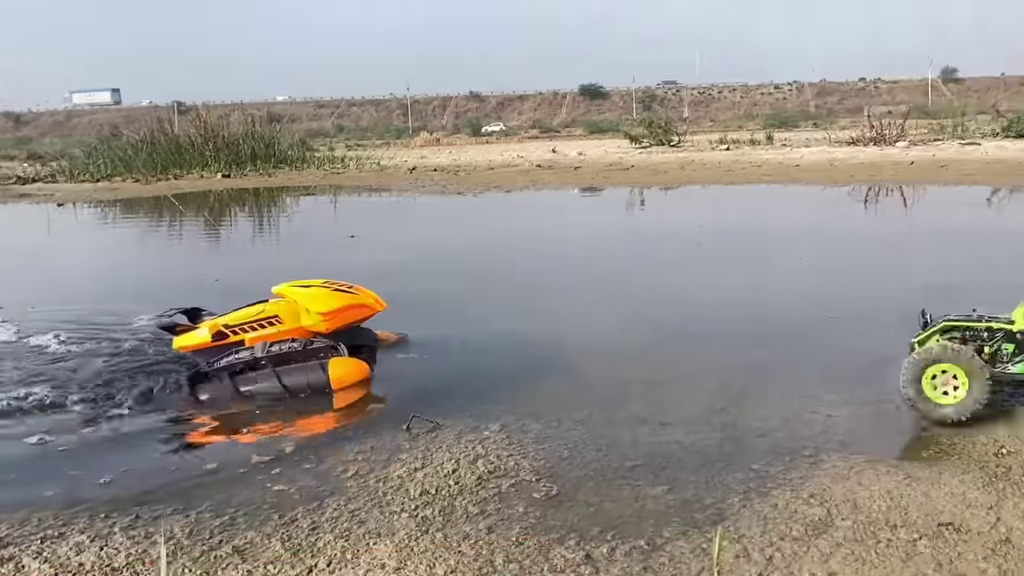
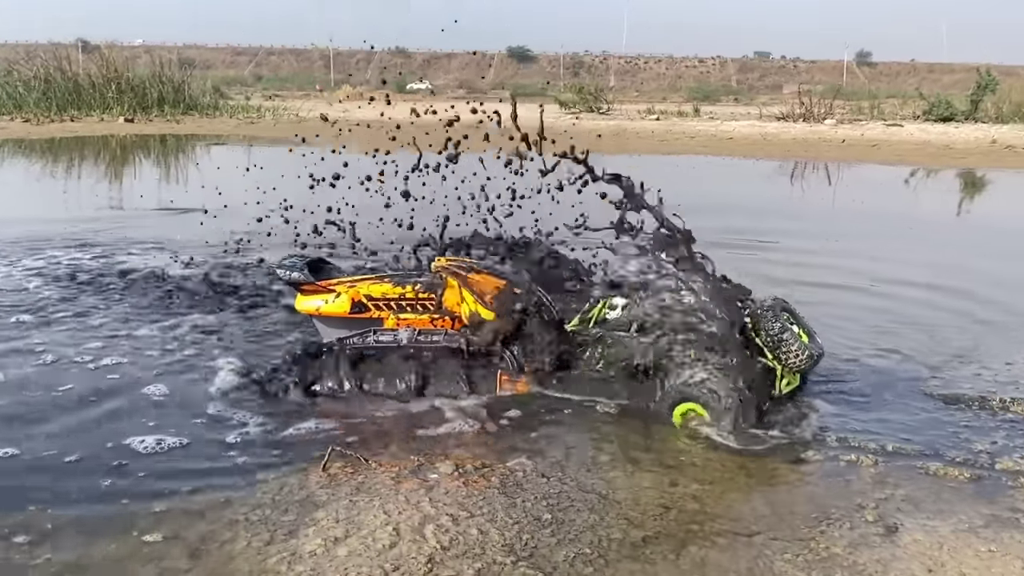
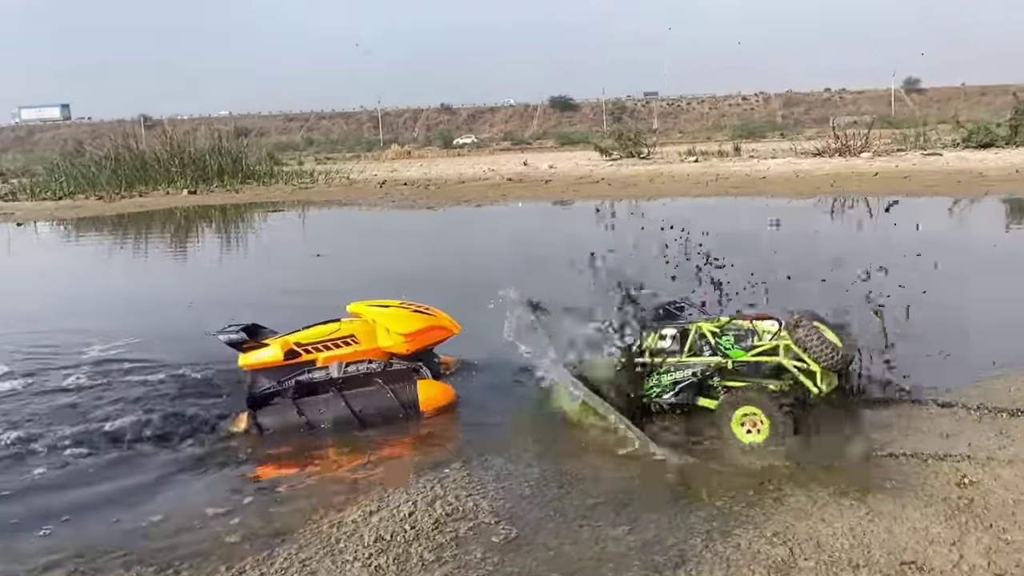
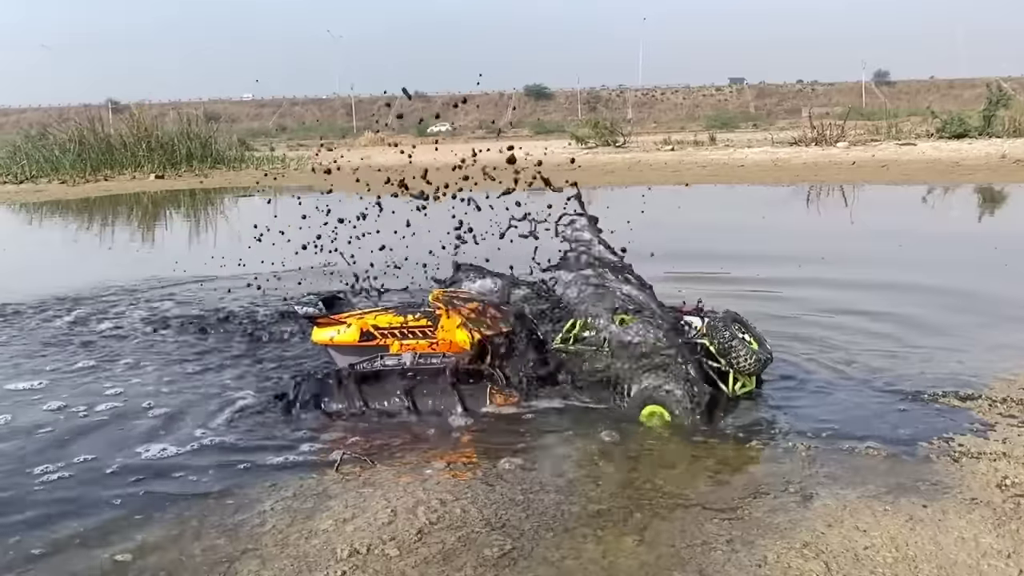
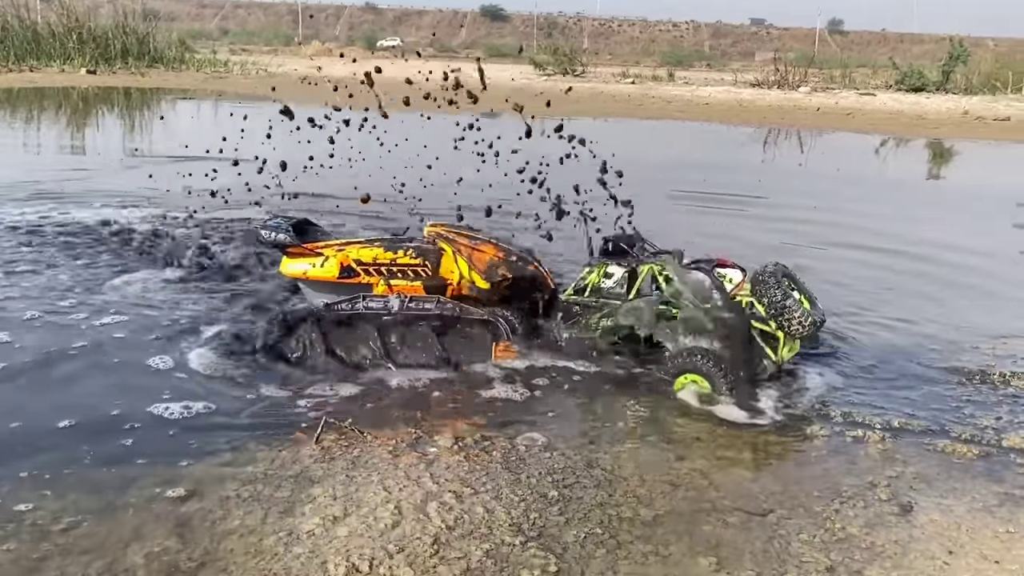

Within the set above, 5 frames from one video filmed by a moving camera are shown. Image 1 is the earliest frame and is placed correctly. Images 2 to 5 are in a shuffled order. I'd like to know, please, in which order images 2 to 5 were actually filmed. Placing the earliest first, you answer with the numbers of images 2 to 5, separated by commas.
3, 4, 2, 5
